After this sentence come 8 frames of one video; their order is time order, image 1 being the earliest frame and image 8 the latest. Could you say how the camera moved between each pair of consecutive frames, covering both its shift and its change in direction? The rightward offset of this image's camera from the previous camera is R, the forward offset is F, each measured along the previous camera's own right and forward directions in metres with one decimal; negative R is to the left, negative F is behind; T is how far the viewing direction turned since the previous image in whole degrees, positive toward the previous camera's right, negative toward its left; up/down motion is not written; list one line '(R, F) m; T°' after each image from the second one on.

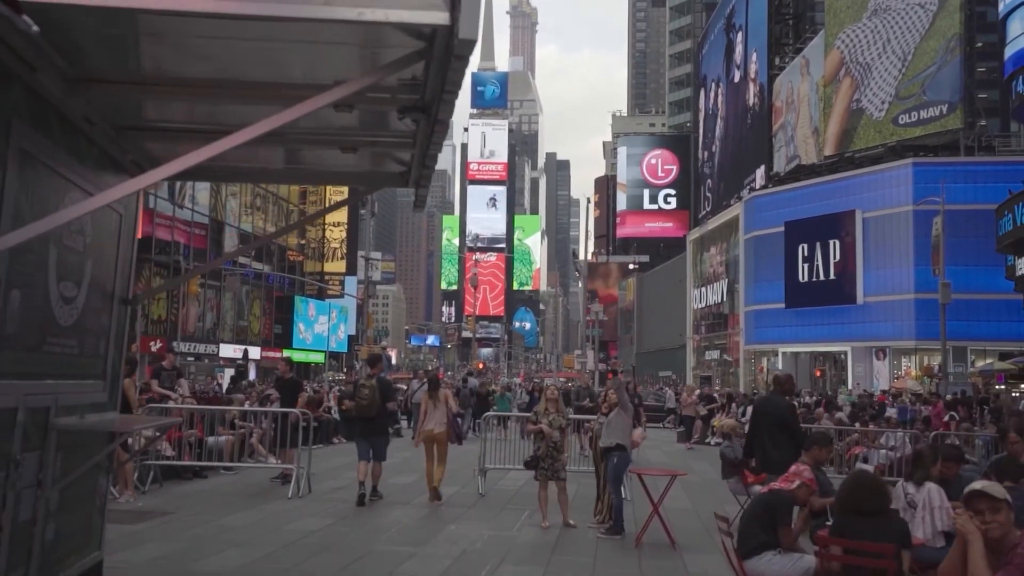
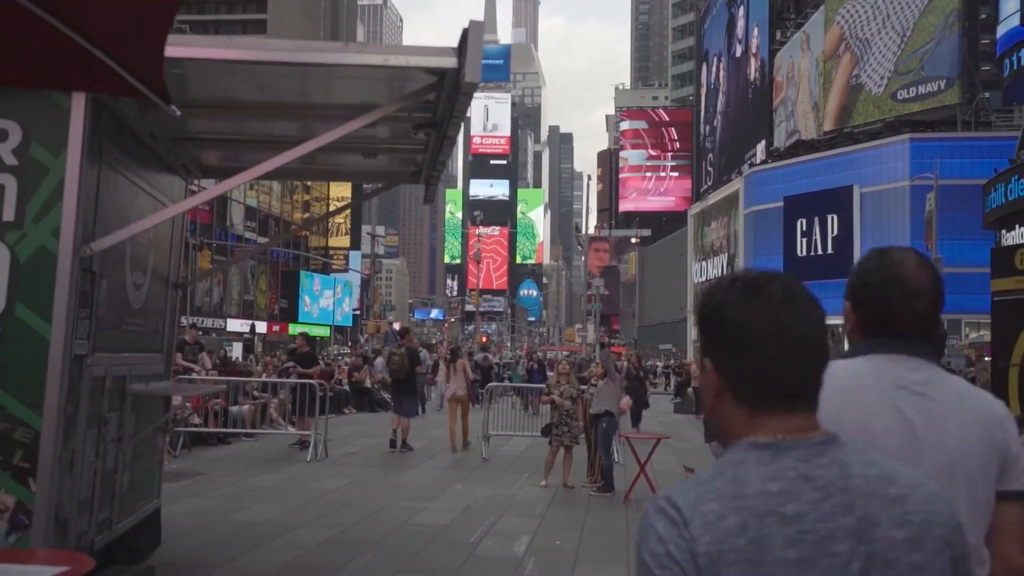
(0.0, -1.0) m; 0°
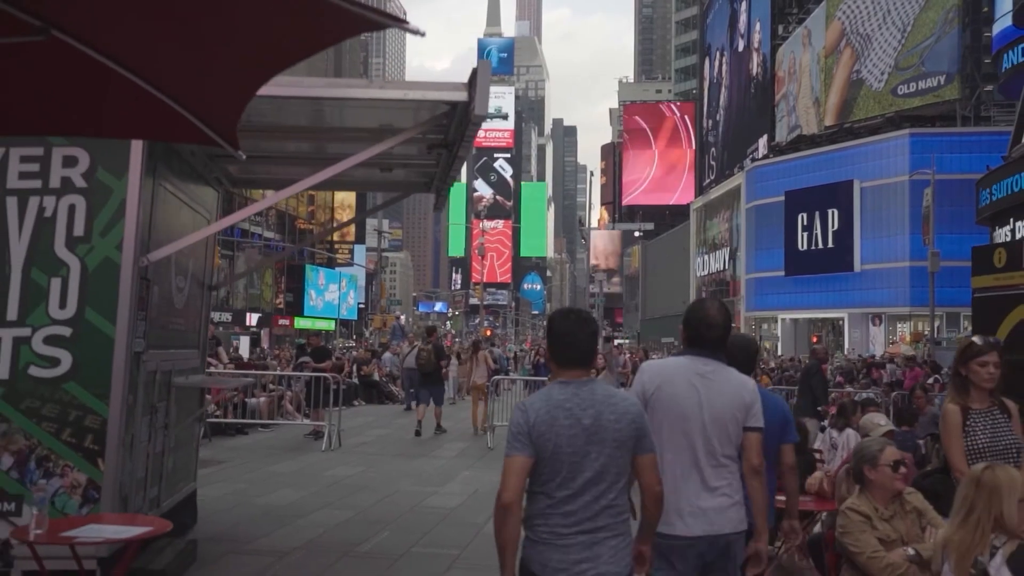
(0.0, -0.7) m; 0°
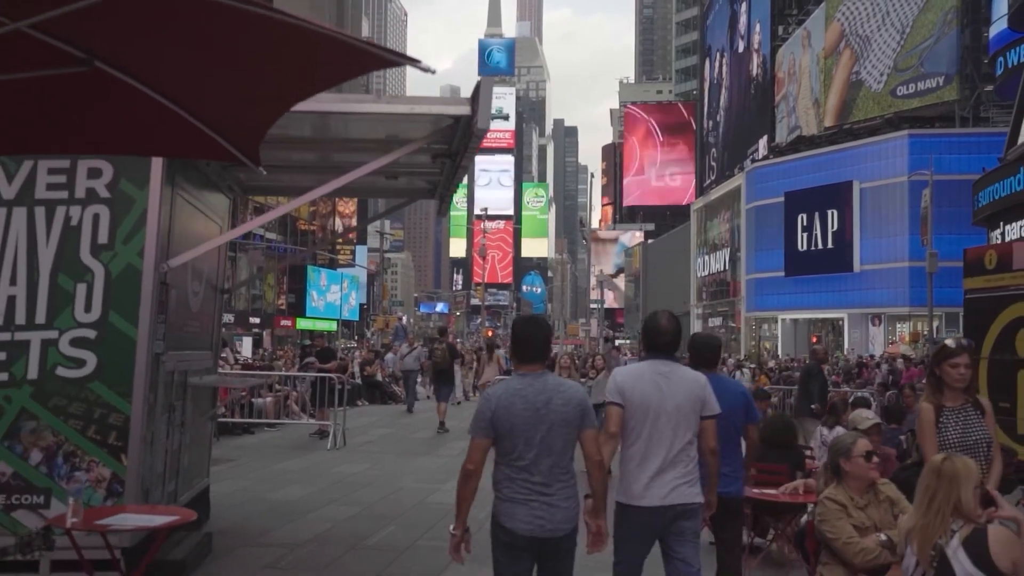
(0.0, -0.3) m; 0°
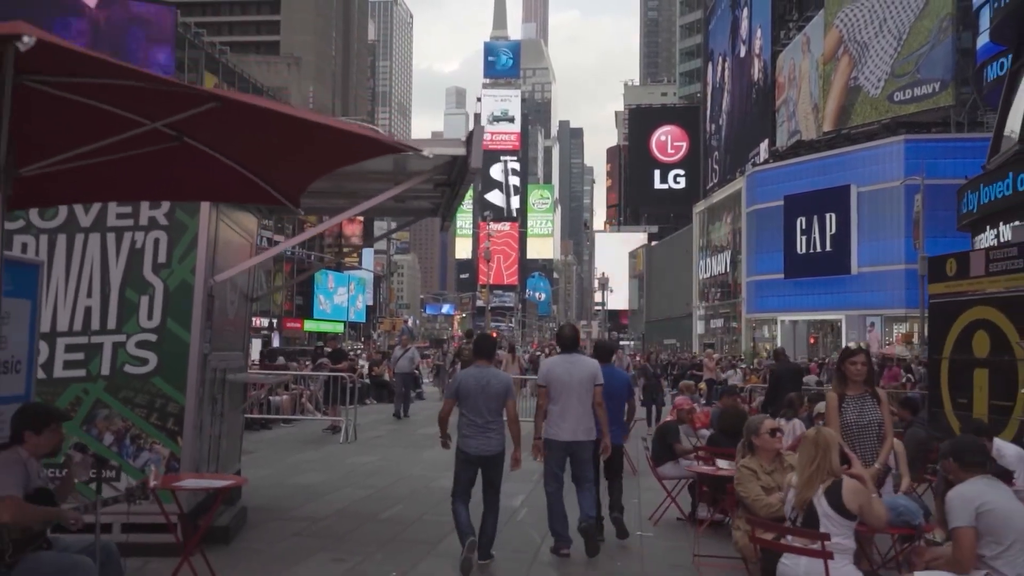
(+0.1, -1.3) m; 0°
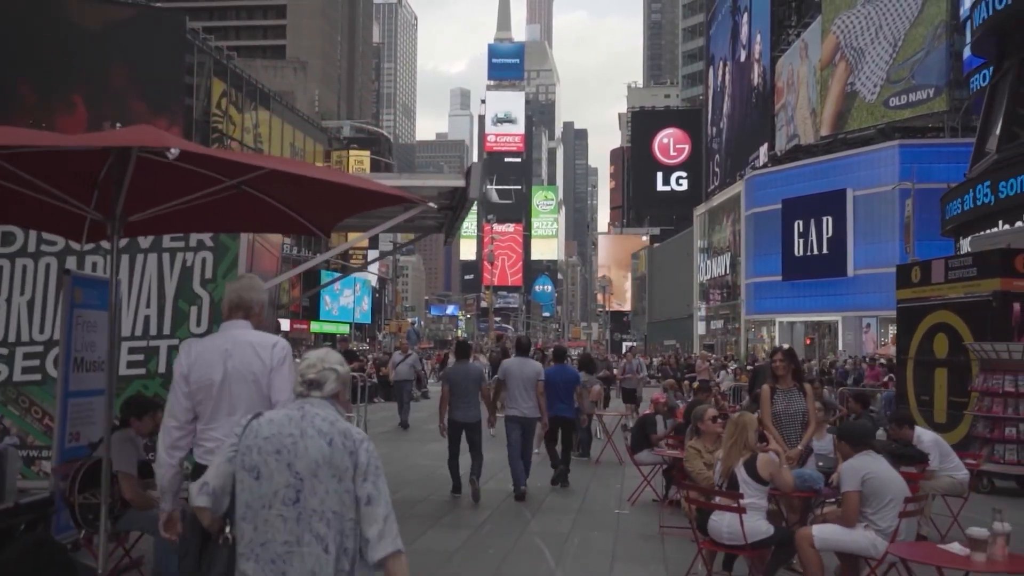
(+0.1, -1.3) m; 0°
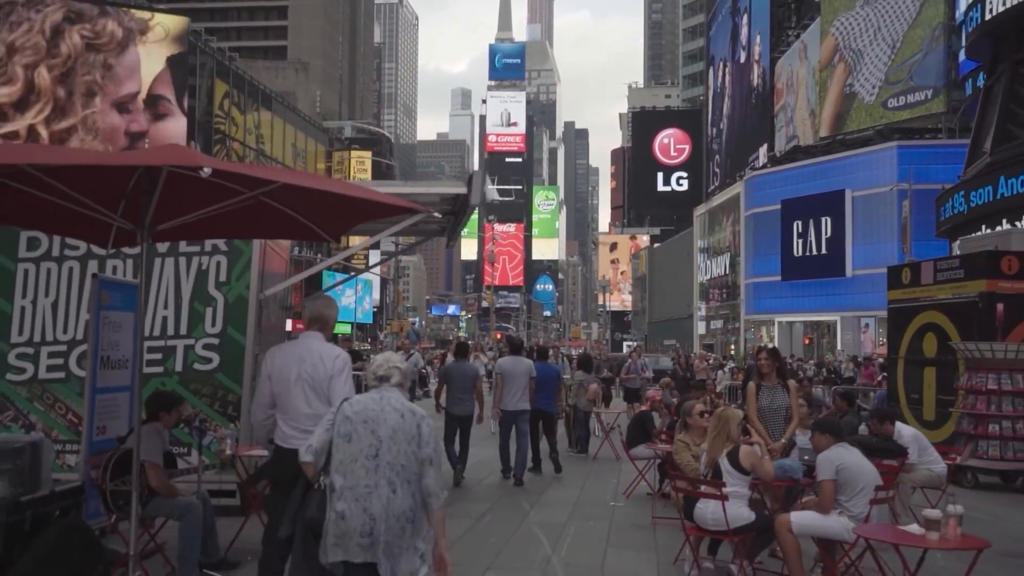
(0.0, -0.4) m; 0°
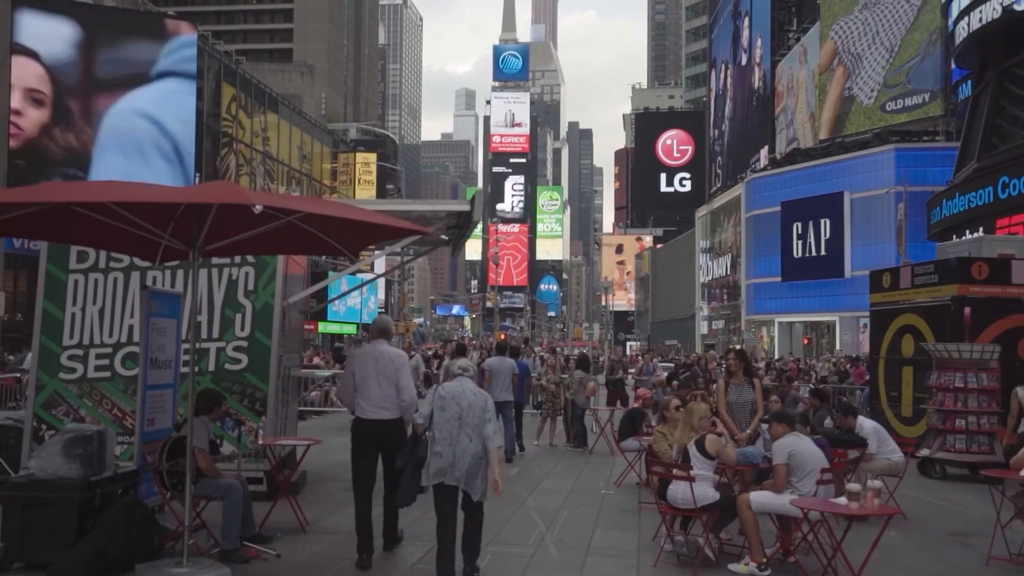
(+0.1, -1.0) m; 0°
